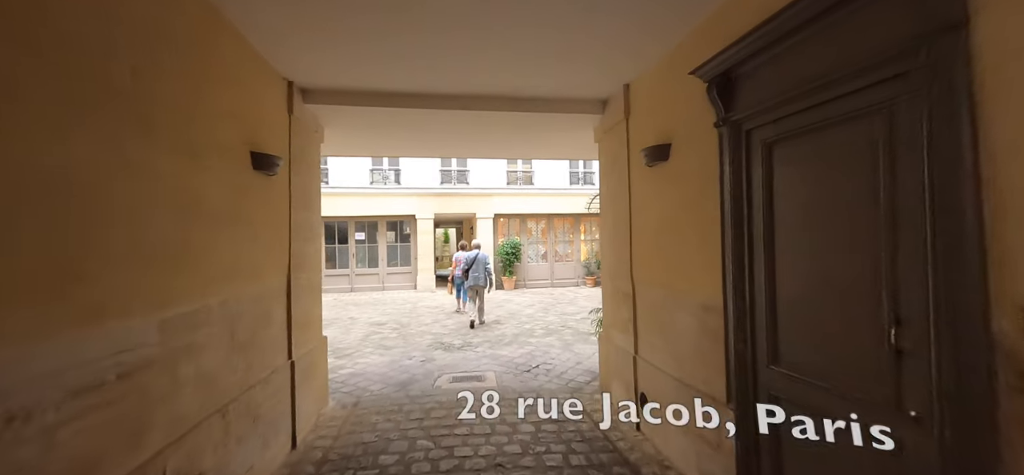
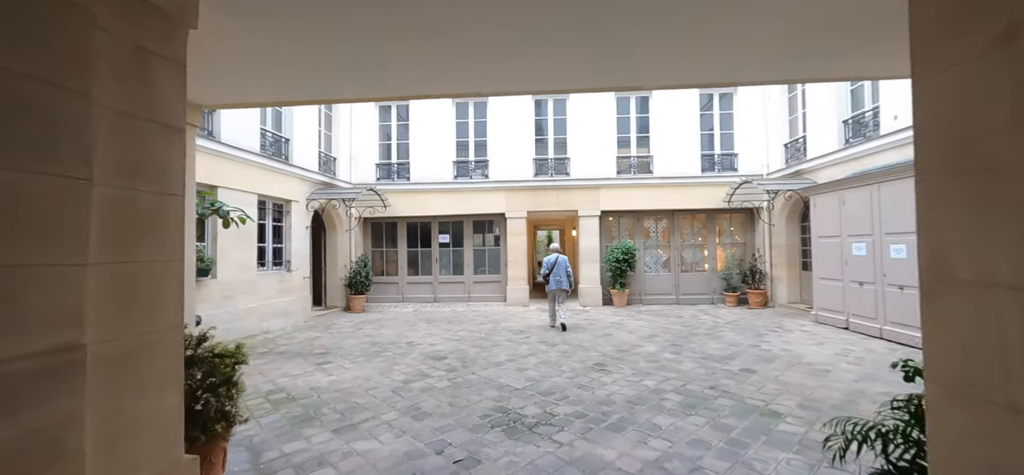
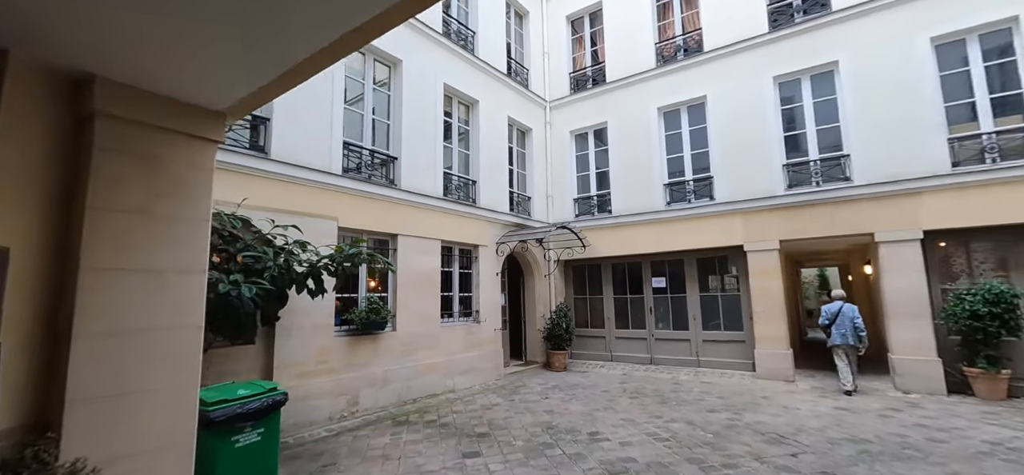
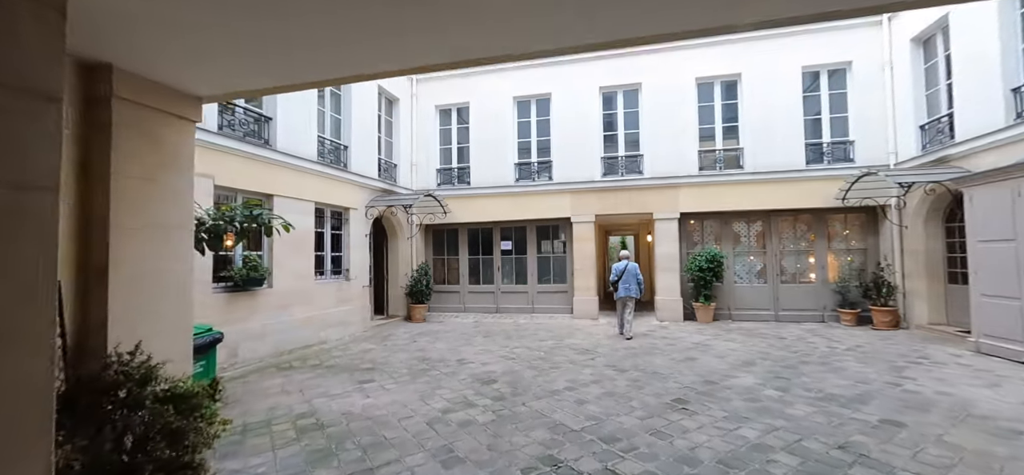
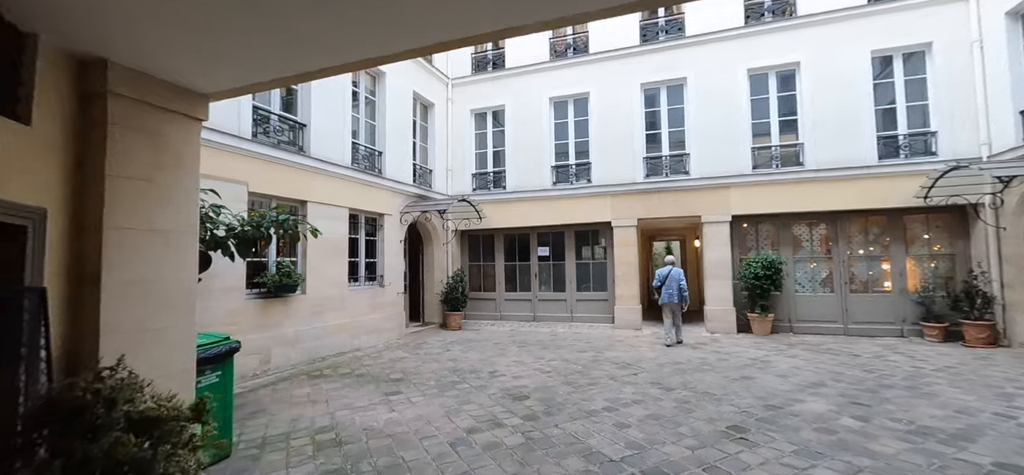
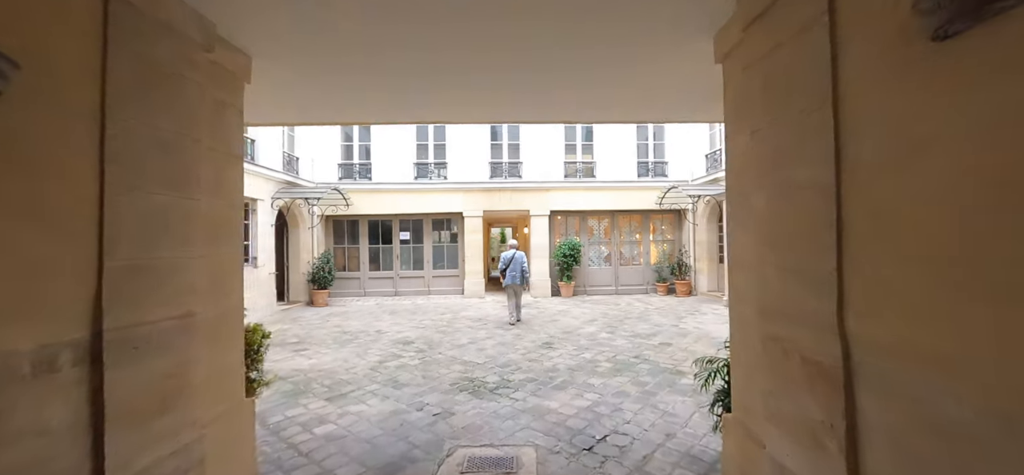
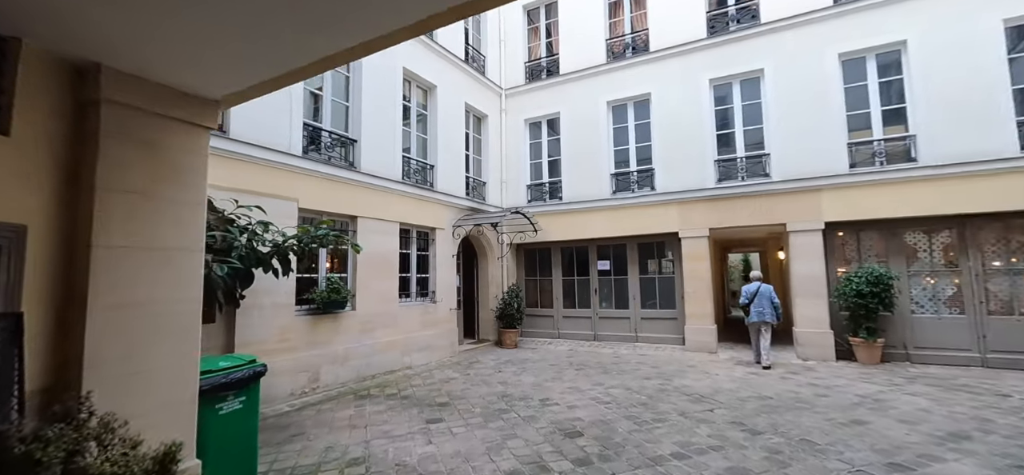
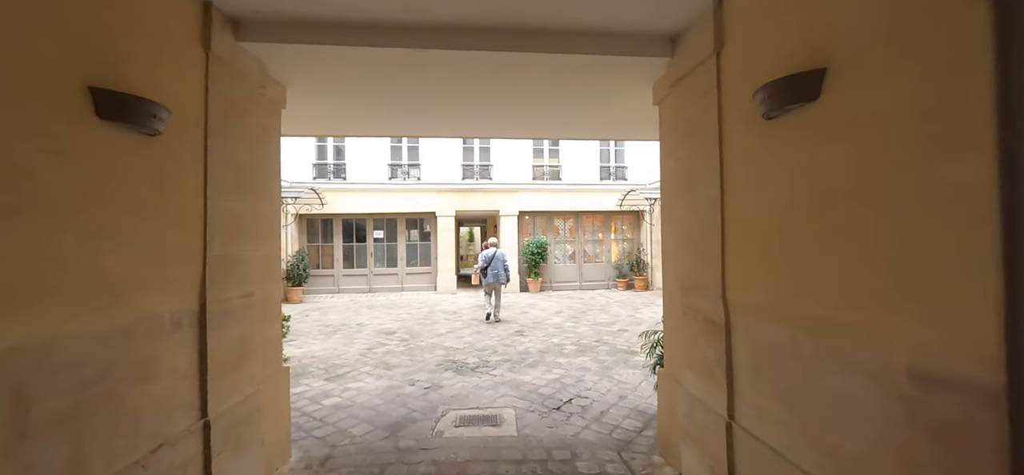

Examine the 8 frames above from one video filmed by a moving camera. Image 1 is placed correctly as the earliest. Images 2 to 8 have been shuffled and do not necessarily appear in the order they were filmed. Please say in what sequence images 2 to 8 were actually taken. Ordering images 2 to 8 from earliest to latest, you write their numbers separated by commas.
8, 6, 2, 4, 5, 7, 3
